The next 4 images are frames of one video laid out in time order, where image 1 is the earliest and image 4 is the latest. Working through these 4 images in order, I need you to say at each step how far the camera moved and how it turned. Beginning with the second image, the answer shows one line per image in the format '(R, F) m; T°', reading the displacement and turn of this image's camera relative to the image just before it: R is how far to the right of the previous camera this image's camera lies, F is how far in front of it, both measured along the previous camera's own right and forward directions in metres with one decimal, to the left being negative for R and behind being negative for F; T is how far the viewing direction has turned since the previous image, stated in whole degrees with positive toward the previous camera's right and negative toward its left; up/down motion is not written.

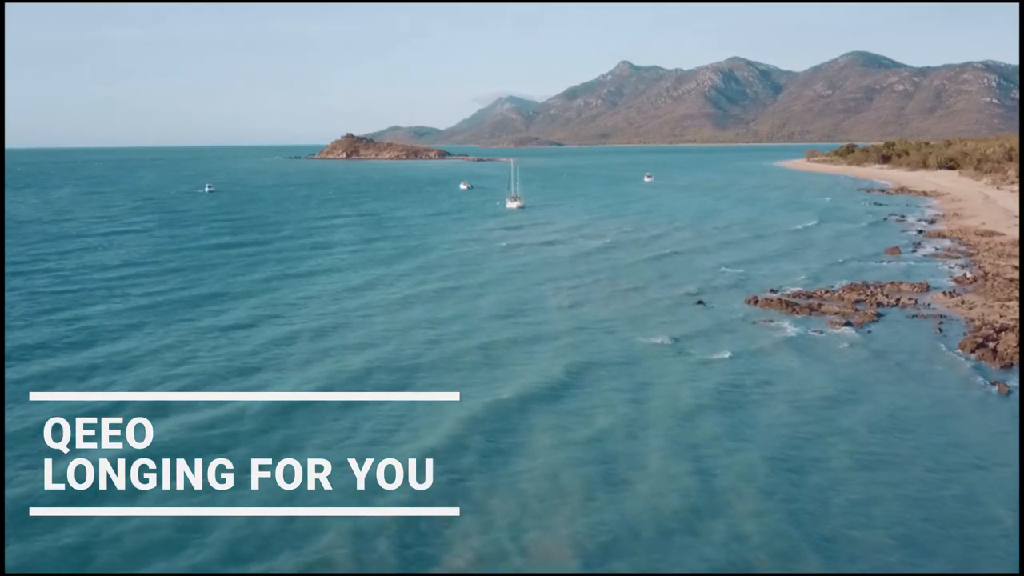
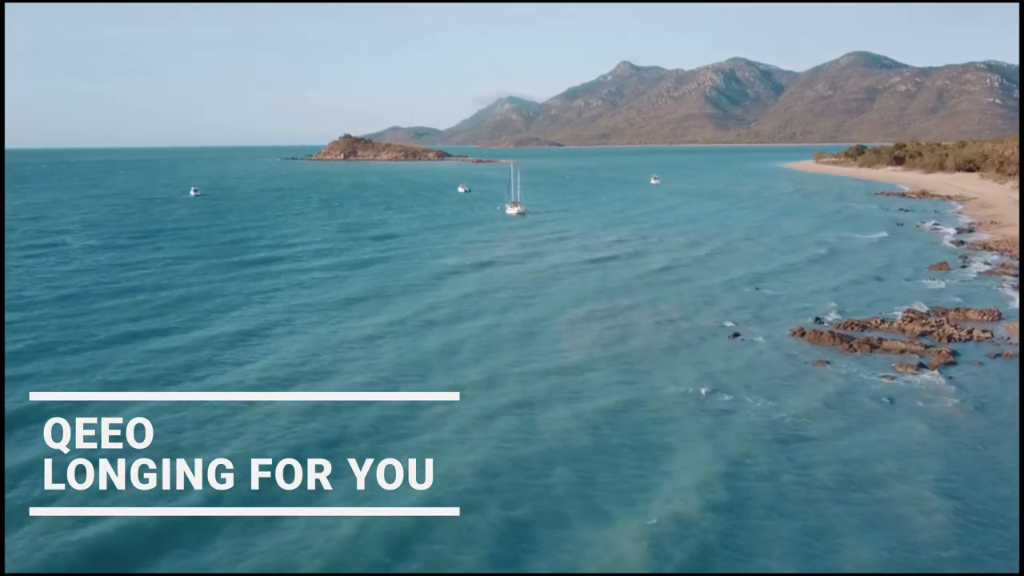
(0.0, +2.1) m; 0°
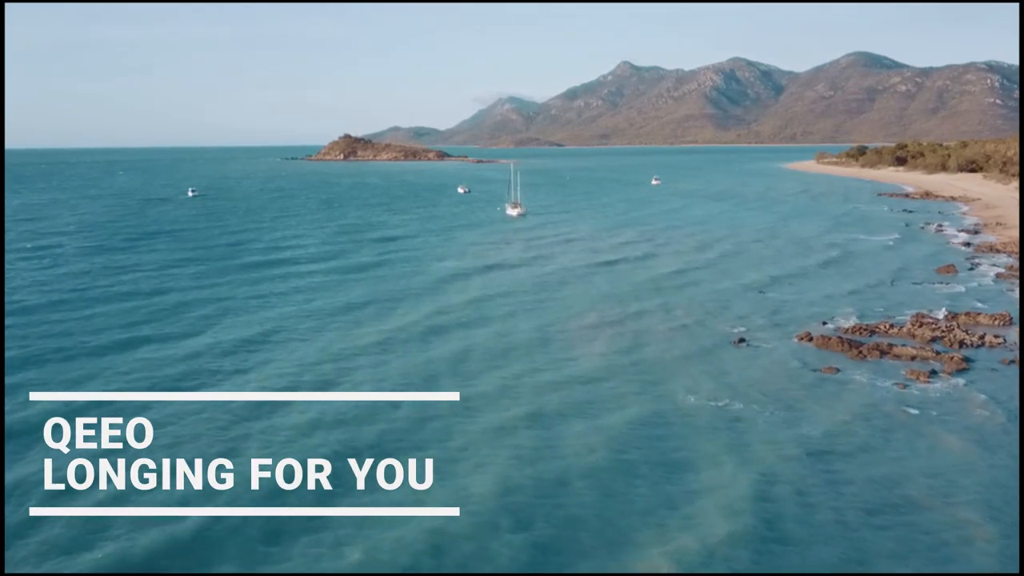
(0.0, +0.3) m; 0°
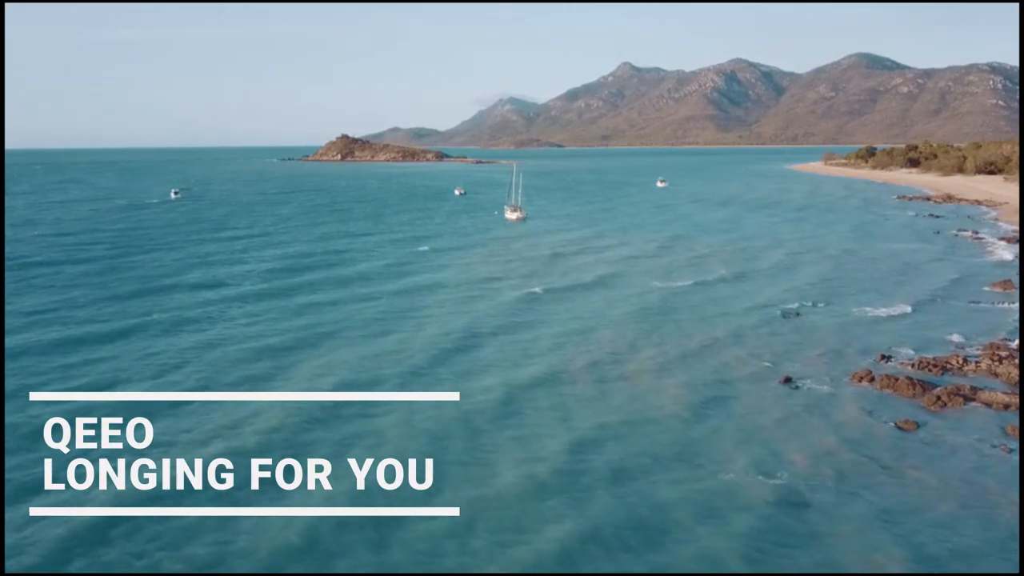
(0.0, +2.0) m; 0°
